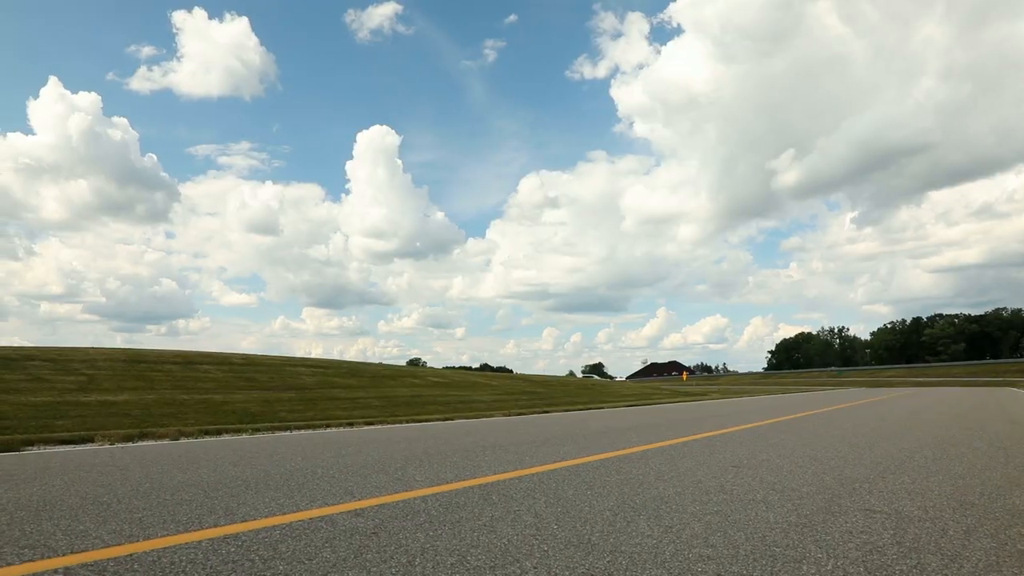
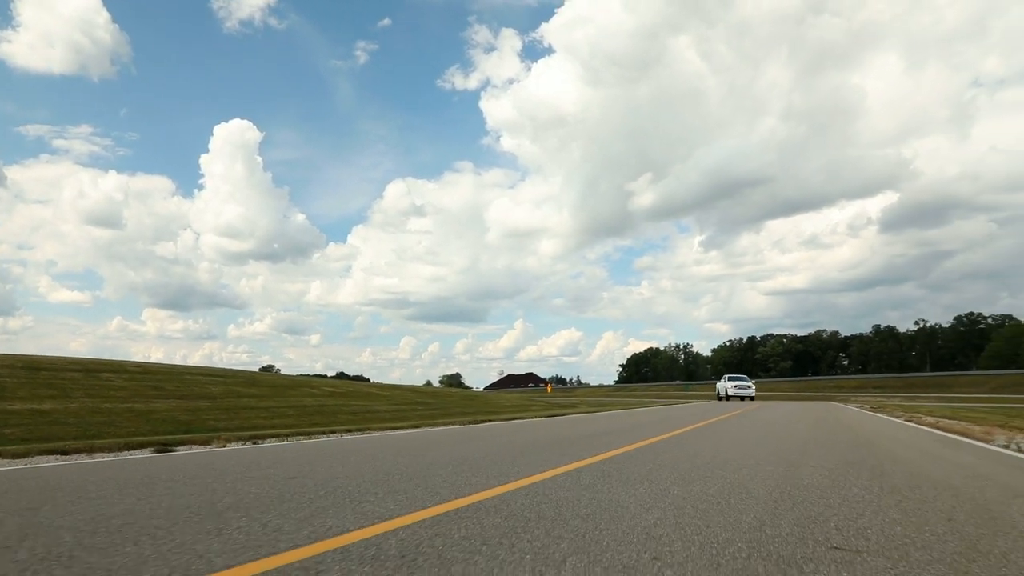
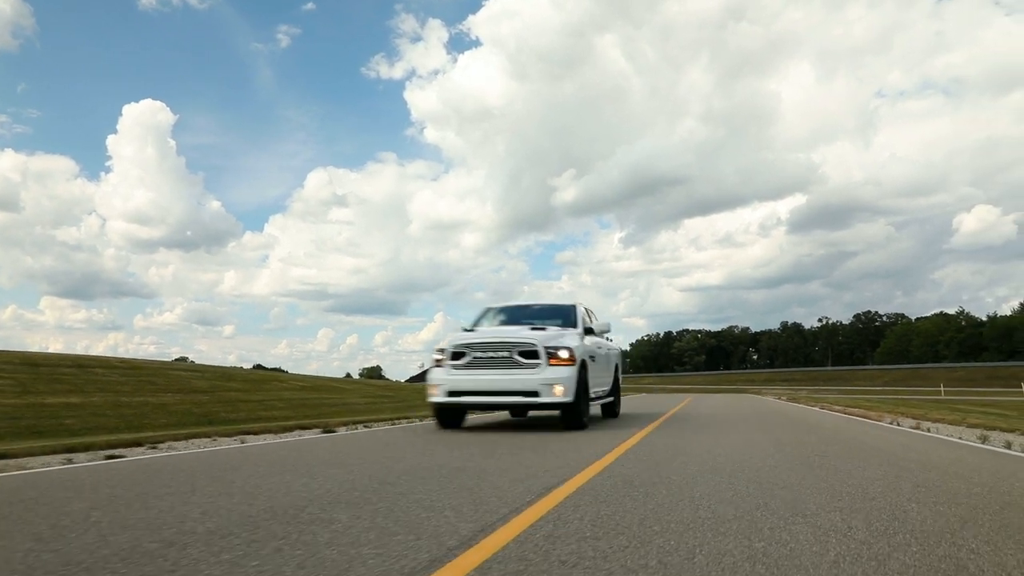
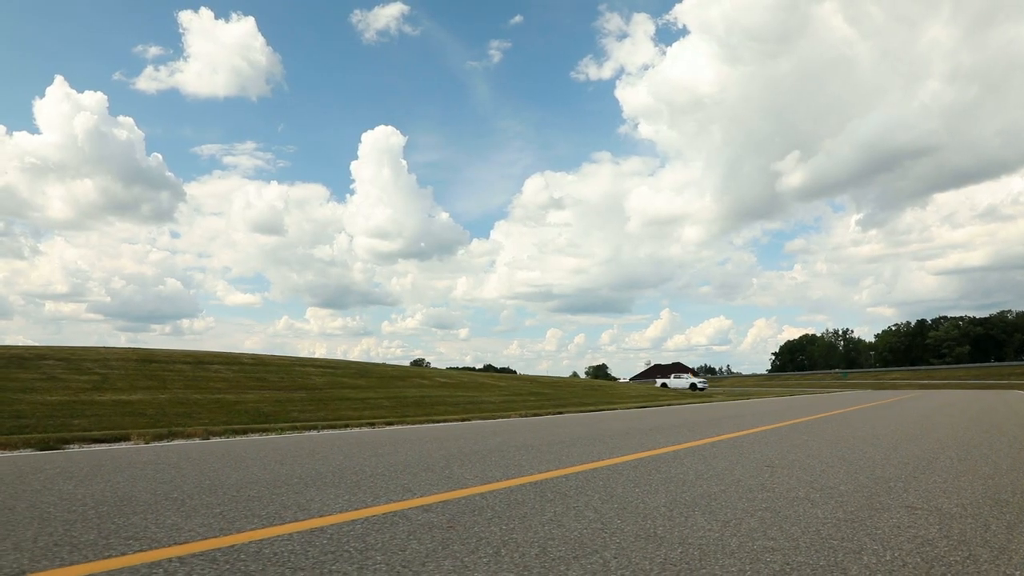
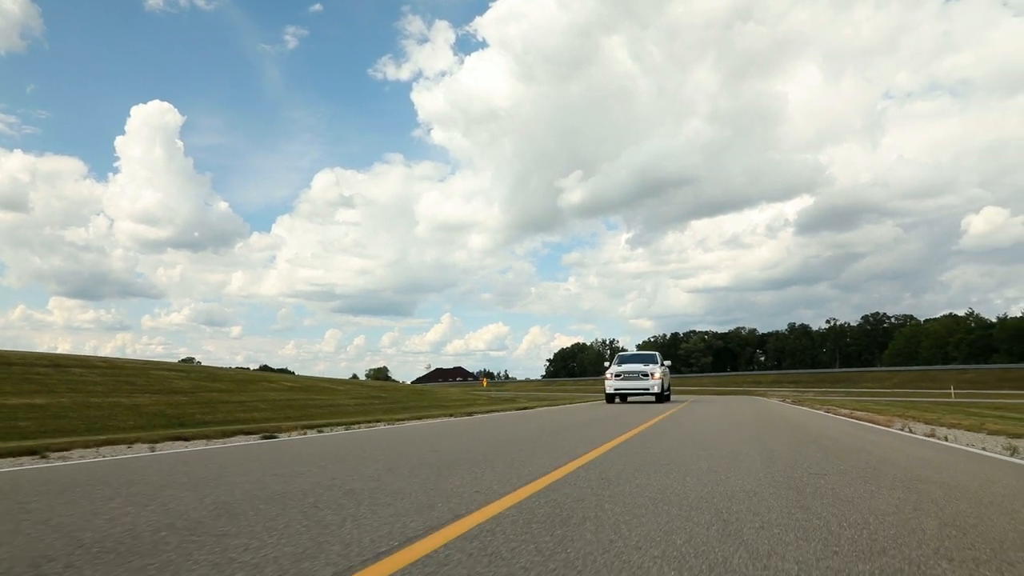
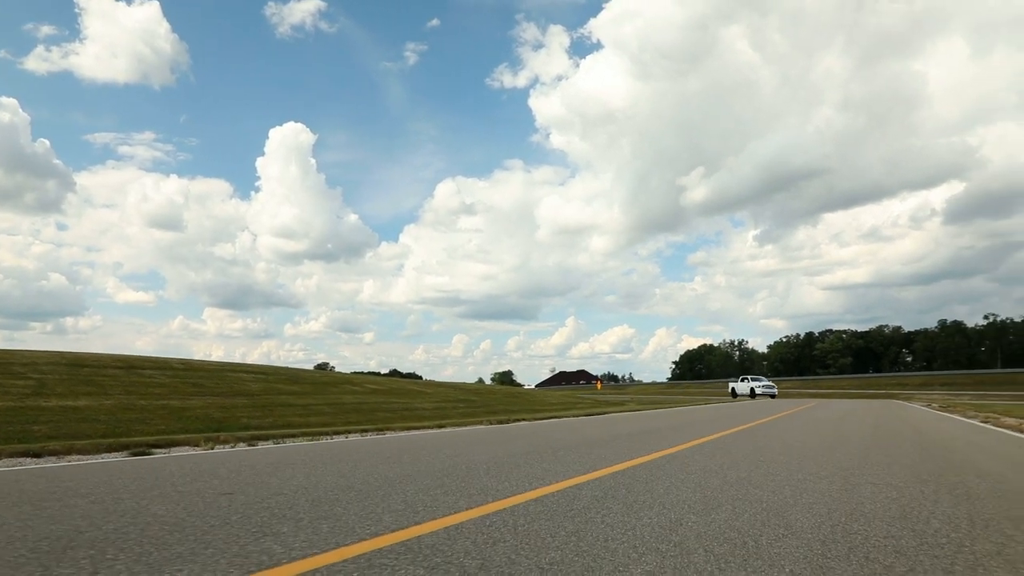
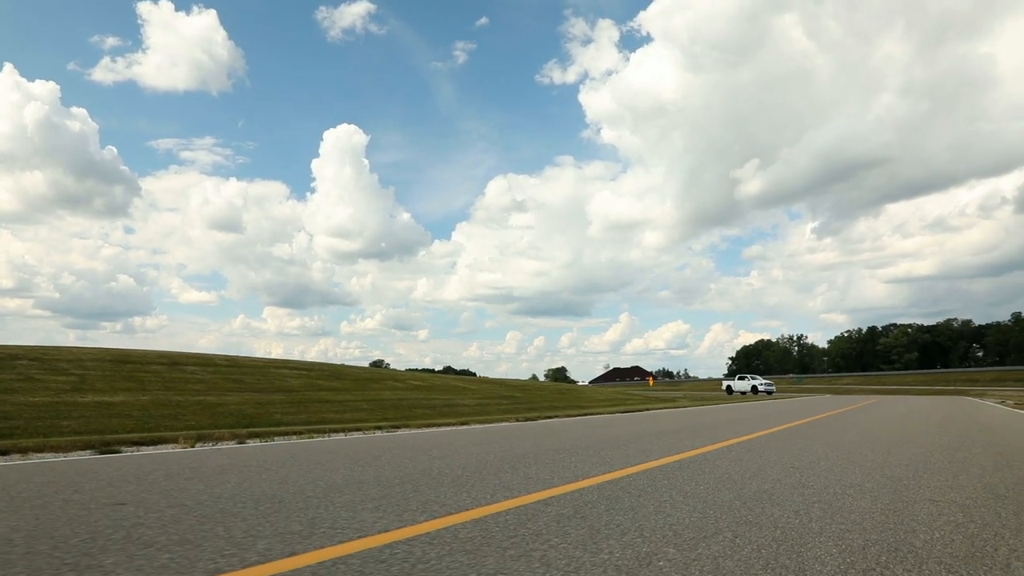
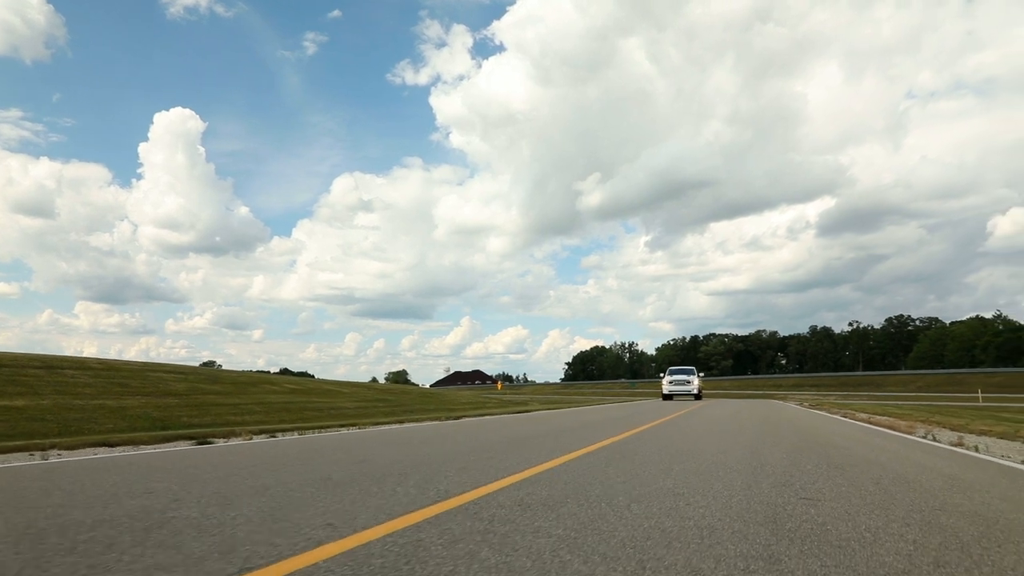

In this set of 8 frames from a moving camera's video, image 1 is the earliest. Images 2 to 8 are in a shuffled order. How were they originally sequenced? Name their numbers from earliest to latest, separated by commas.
4, 7, 6, 2, 8, 5, 3
